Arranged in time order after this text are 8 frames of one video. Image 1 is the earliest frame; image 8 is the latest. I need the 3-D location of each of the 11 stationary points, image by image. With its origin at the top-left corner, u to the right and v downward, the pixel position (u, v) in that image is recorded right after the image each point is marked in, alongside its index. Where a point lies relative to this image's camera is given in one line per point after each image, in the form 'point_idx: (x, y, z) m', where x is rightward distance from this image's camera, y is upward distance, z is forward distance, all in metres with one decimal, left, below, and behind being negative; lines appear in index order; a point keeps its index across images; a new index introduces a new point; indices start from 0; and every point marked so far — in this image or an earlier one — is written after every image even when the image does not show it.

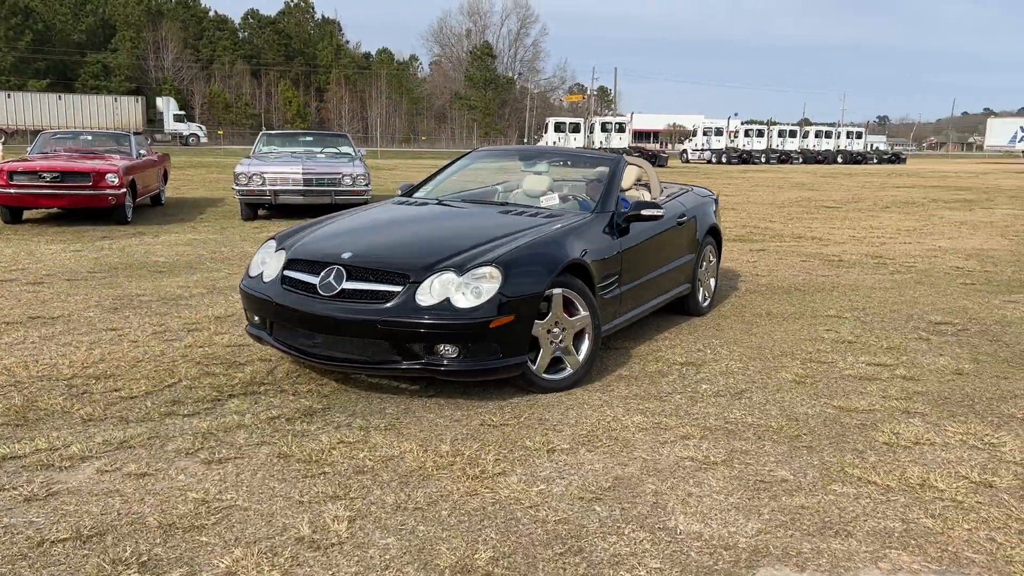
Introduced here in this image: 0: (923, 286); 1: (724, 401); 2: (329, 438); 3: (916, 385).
0: (+3.4, 0.0, +7.1) m
1: (+1.0, -0.5, +3.8) m
2: (-0.7, -0.6, +3.3) m
3: (+2.0, -0.5, +4.2) m
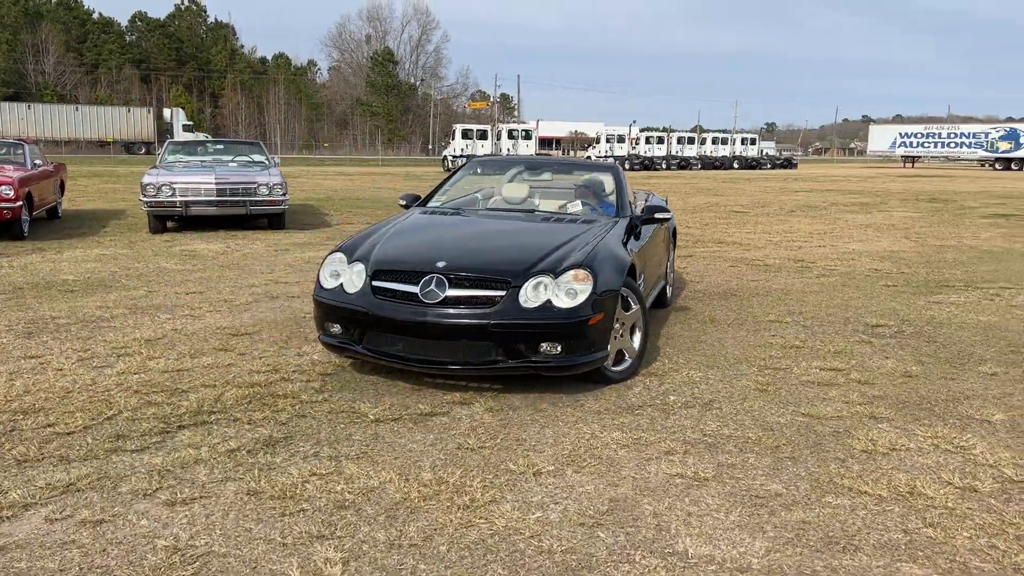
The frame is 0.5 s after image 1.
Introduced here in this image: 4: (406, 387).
0: (+2.9, 0.0, +7.3) m
1: (+0.8, -0.6, +3.8) m
2: (-0.8, -0.7, +3.1) m
3: (+1.8, -0.5, +4.3) m
4: (-0.5, -0.5, +4.2) m
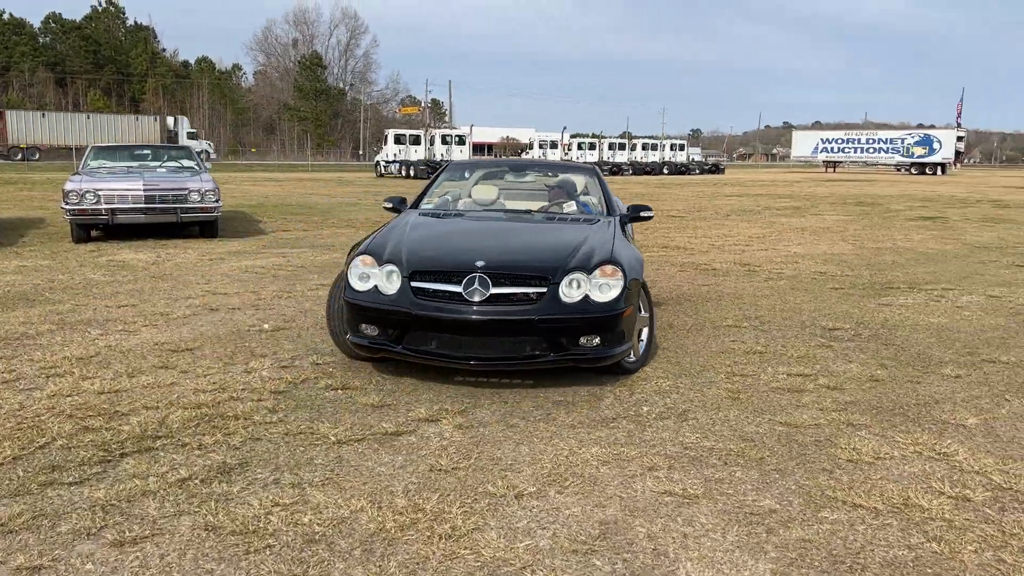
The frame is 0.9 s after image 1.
0: (+2.5, -0.1, +7.4) m
1: (+0.7, -0.6, +3.7) m
2: (-0.8, -0.7, +2.8) m
3: (+1.6, -0.5, +4.2) m
4: (-0.7, -0.5, +3.9) m
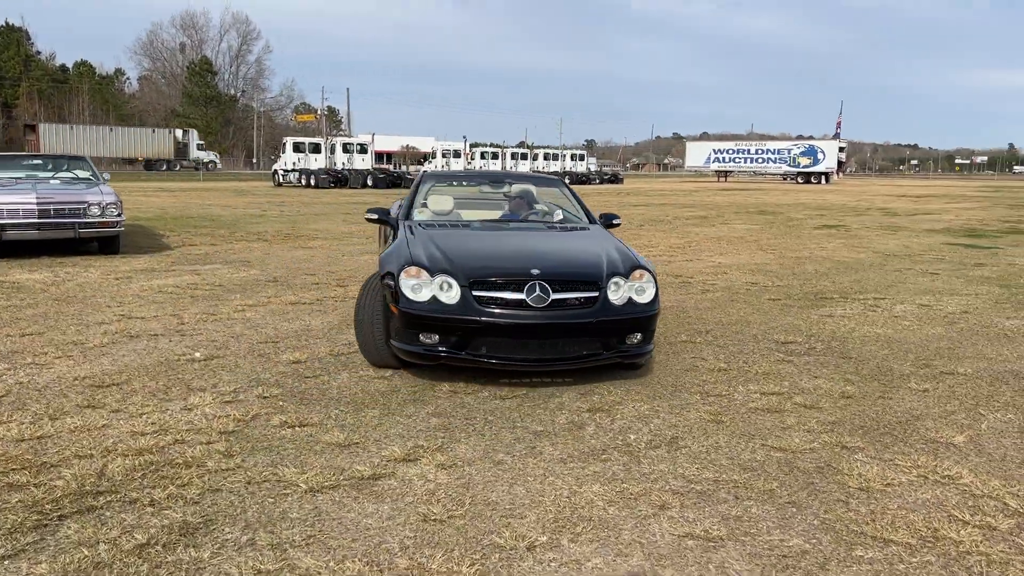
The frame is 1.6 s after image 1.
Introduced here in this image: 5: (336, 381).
0: (+2.0, -0.2, +7.3) m
1: (+0.6, -0.7, +3.5) m
2: (-0.8, -0.8, +2.5) m
3: (+1.5, -0.6, +4.1) m
4: (-0.8, -0.6, +3.6) m
5: (-0.9, -0.5, +4.6) m
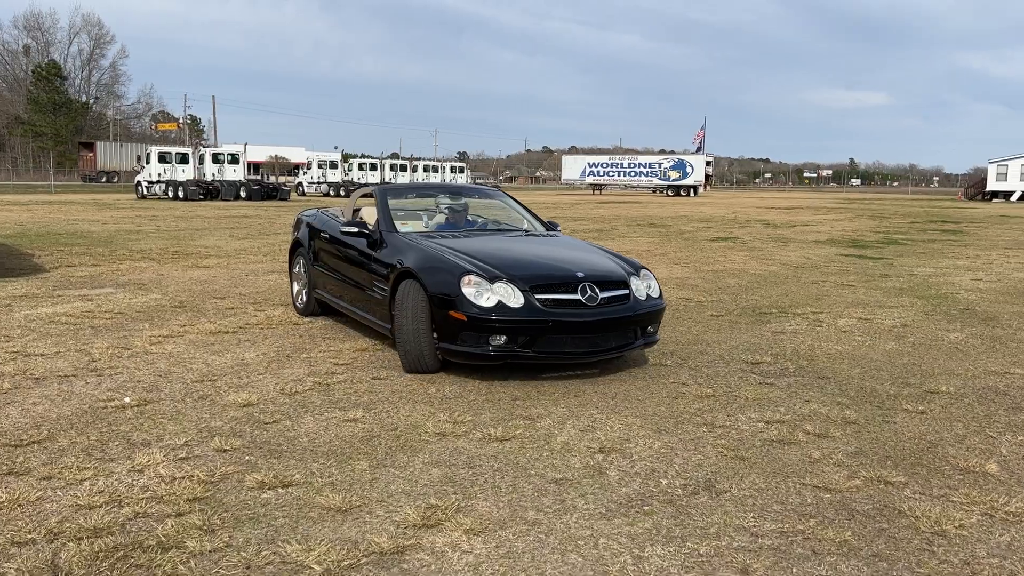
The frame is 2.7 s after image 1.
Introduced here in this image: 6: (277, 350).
0: (+1.5, -0.3, +7.2) m
1: (+0.7, -0.8, +3.1) m
2: (-0.5, -0.9, +2.0) m
3: (+1.5, -0.7, +3.9) m
4: (-0.6, -0.8, +3.0) m
5: (-1.0, -0.6, +4.0) m
6: (-1.6, -0.4, +5.7) m
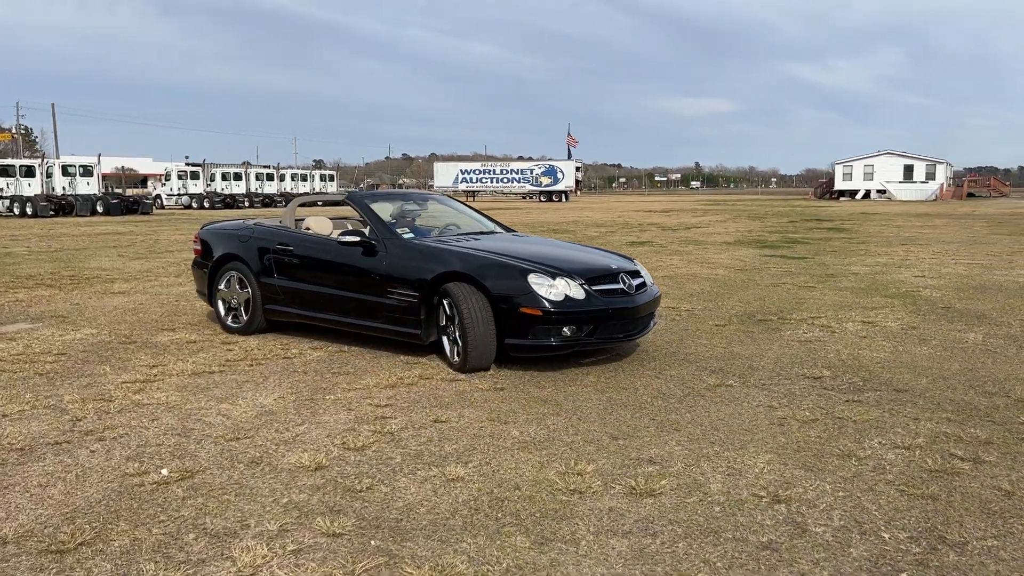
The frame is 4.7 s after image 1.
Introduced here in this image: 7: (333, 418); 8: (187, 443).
0: (+1.5, -0.4, +6.8) m
1: (+1.4, -0.8, +2.7) m
2: (+0.4, -1.0, +1.3) m
3: (+2.0, -0.8, +3.6) m
4: (+0.1, -0.9, +2.4) m
5: (-0.4, -0.8, +3.3) m
6: (-1.2, -0.6, +4.9) m
7: (-0.9, -0.7, +4.3) m
8: (-1.5, -0.7, +3.8) m
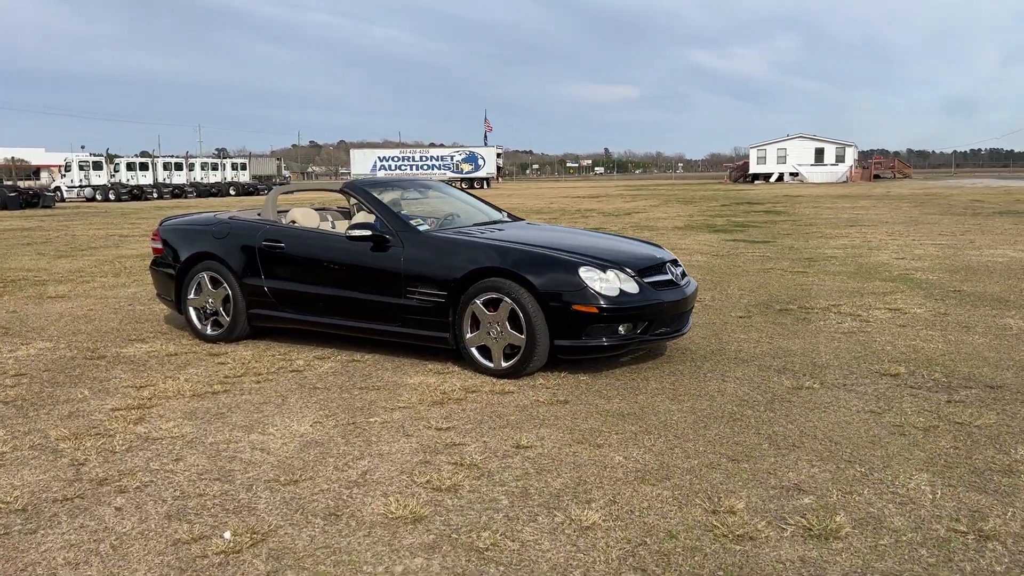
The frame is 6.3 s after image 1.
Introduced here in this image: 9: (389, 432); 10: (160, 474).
0: (+1.7, -0.3, +6.3) m
1: (+2.0, -0.8, +2.3) m
2: (+1.1, -1.1, +0.8) m
3: (+2.5, -0.7, +3.2) m
4: (+0.7, -0.9, +1.8) m
5: (+0.1, -0.8, +2.7) m
6: (-0.9, -0.6, +4.2) m
7: (-0.5, -0.7, +3.6) m
8: (-1.0, -0.7, +3.1) m
9: (-0.6, -0.6, +3.9) m
10: (-1.4, -0.7, +3.3) m
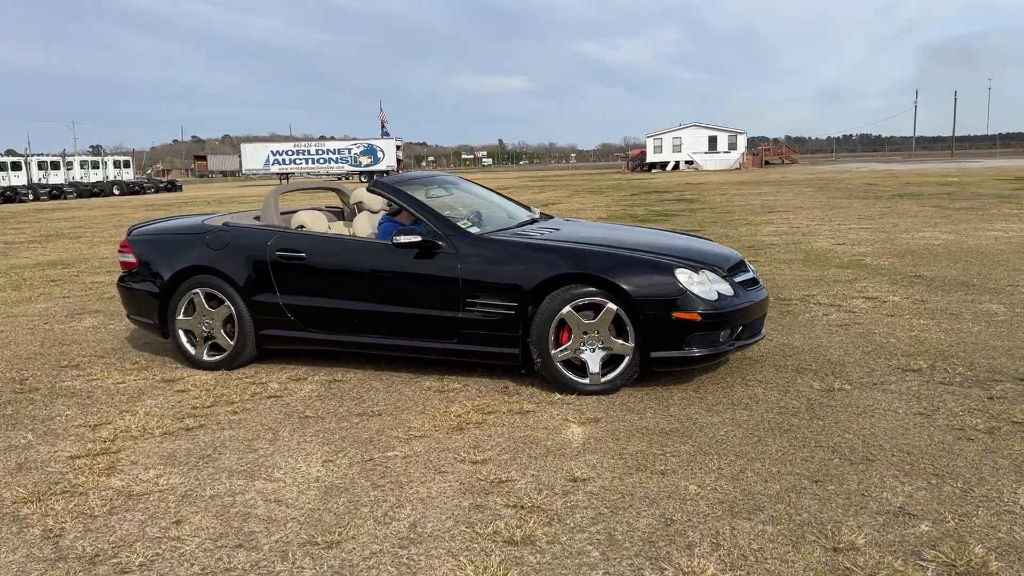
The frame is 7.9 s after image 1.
0: (+1.5, -0.3, +6.1) m
1: (+2.3, -0.8, +2.1) m
2: (+1.6, -1.1, +0.5) m
3: (+2.7, -0.7, +3.1) m
4: (+1.1, -1.0, +1.5) m
5: (+0.4, -0.9, +2.3) m
6: (-0.8, -0.7, +3.6) m
7: (-0.3, -0.7, +3.1) m
8: (-0.7, -0.8, +2.6) m
9: (-0.4, -0.7, +3.4) m
10: (-1.1, -0.8, +2.7) m
